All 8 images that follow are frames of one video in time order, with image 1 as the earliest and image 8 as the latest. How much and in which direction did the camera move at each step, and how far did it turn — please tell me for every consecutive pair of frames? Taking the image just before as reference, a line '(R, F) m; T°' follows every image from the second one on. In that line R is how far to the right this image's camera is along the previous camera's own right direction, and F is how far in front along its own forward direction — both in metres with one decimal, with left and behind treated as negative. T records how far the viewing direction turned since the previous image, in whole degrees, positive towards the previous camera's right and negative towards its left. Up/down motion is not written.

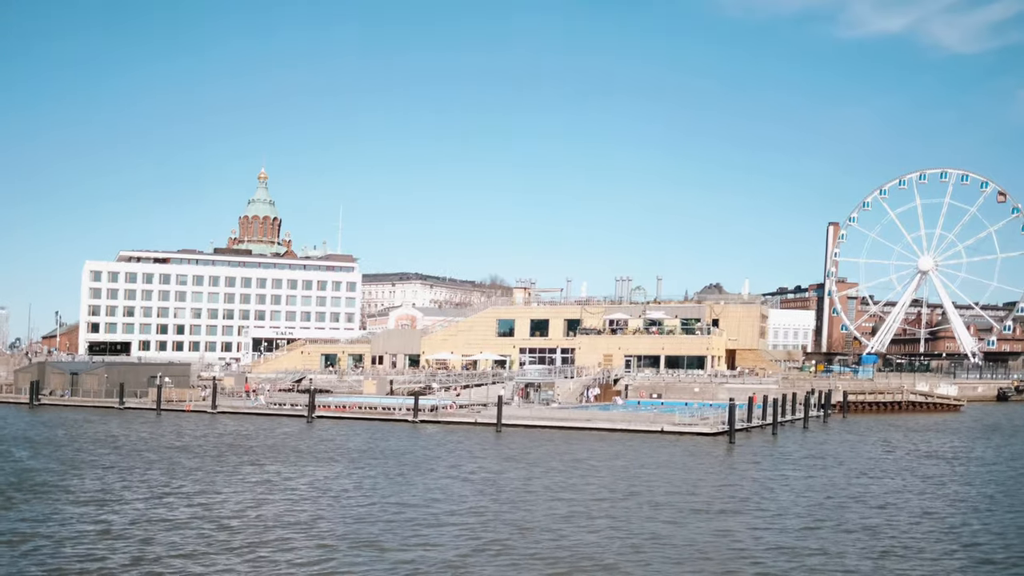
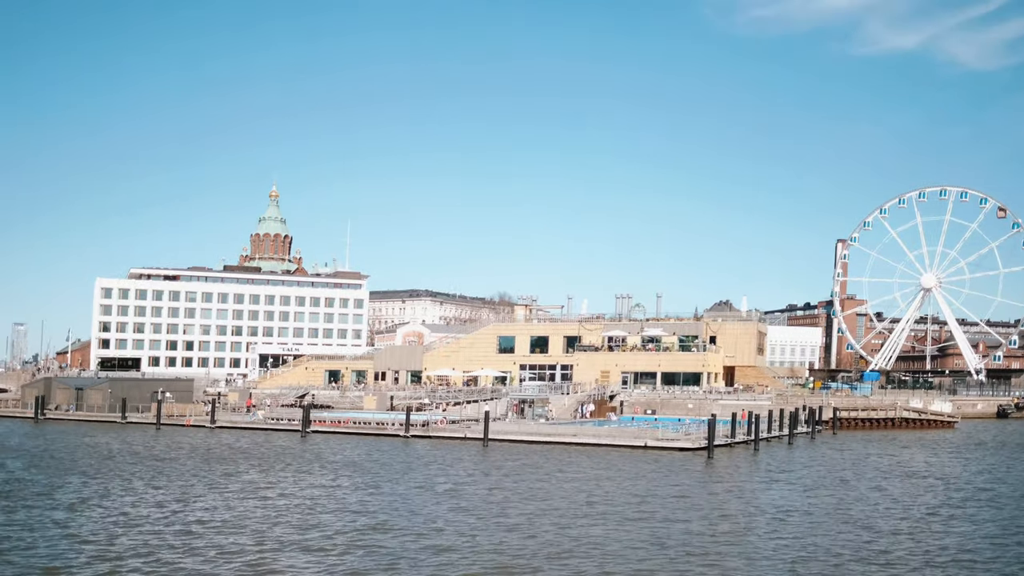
(+2.3, -1.6) m; -1°
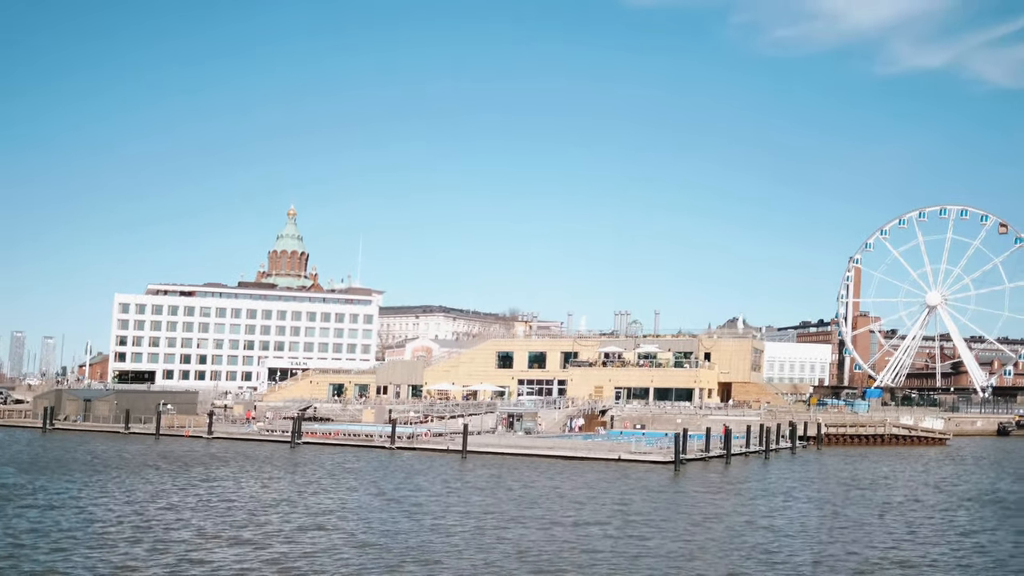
(+3.6, -2.5) m; -2°
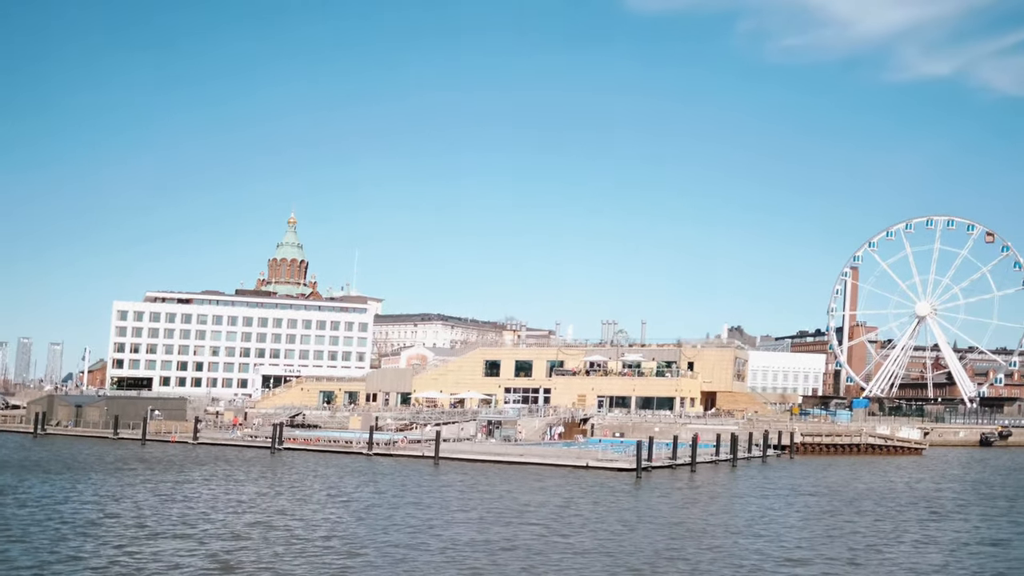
(+2.8, -1.9) m; -1°
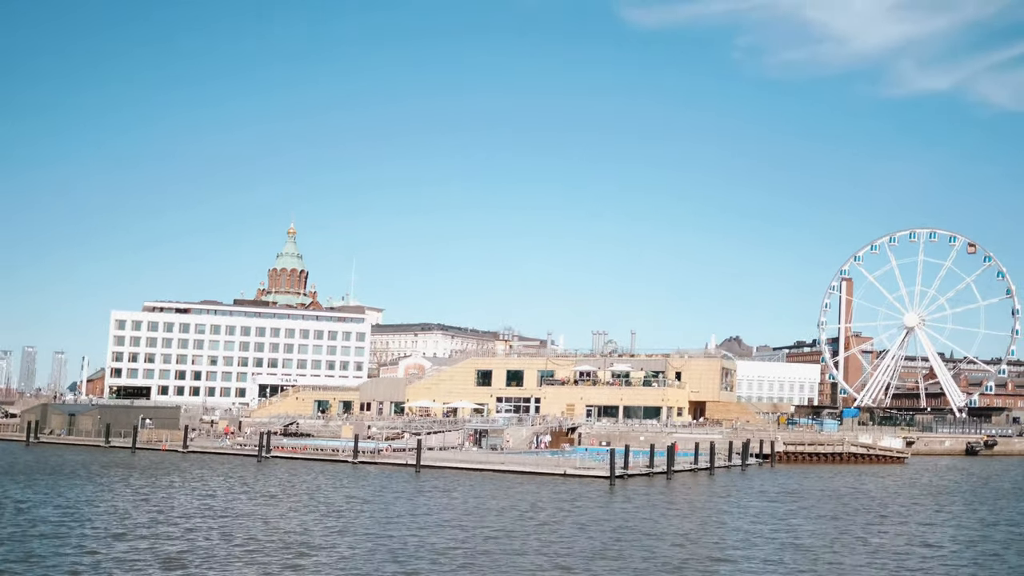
(+2.1, -1.6) m; 0°
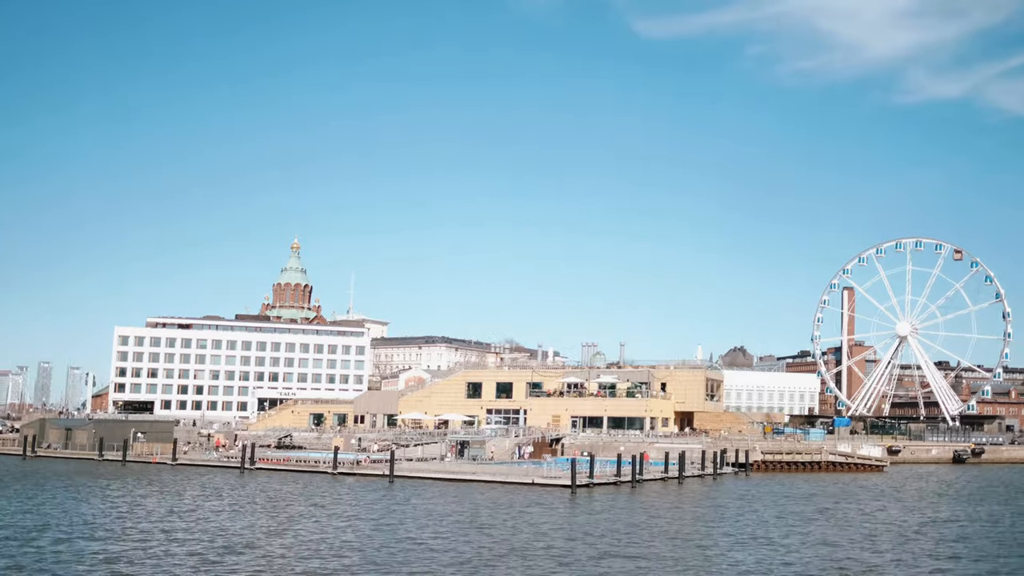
(+3.8, -2.3) m; -1°
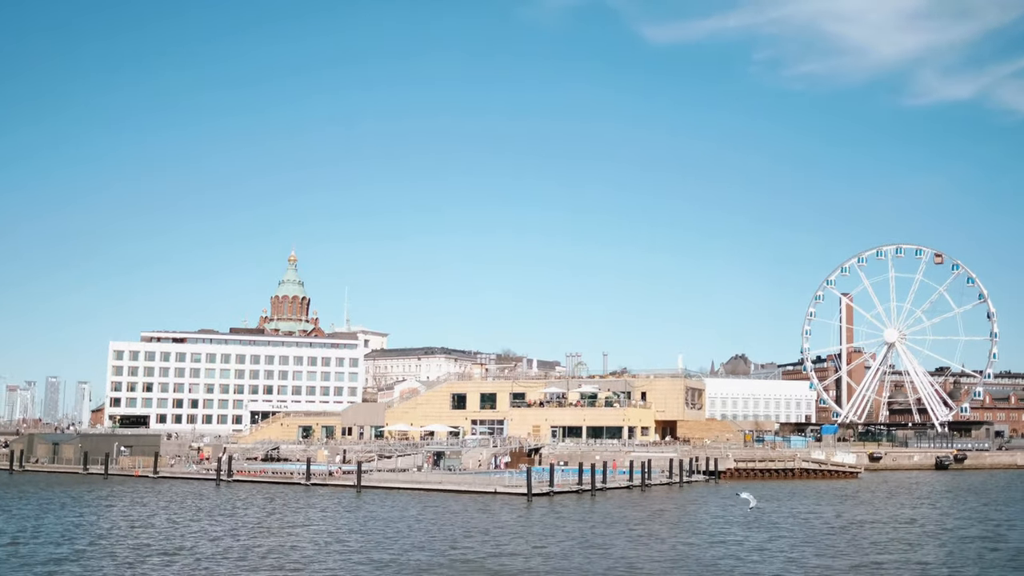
(+4.1, -1.7) m; -1°
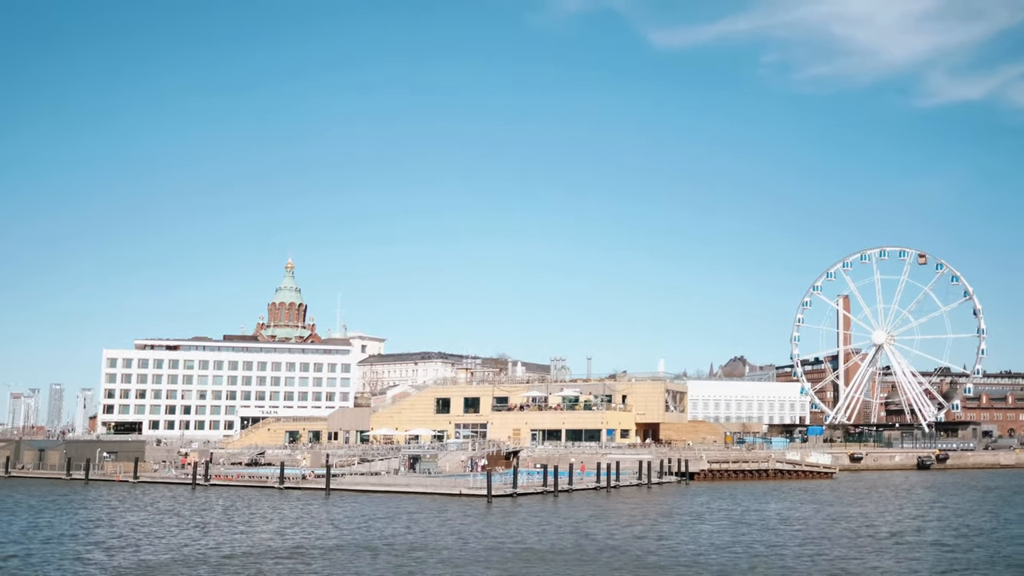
(+3.8, -1.3) m; -1°
